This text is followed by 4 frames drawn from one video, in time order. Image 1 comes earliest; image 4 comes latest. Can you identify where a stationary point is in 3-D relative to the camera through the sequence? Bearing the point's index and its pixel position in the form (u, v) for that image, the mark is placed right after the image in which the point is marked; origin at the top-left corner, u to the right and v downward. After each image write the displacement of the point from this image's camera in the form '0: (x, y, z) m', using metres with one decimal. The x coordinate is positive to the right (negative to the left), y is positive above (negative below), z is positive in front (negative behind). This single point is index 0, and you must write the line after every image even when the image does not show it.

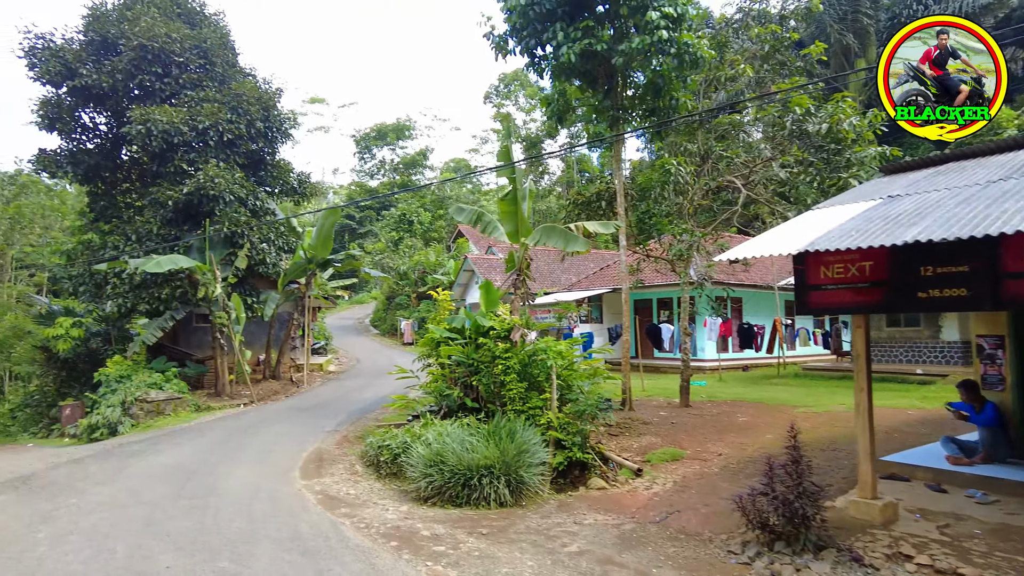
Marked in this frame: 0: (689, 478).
0: (+1.8, -1.9, +6.8) m
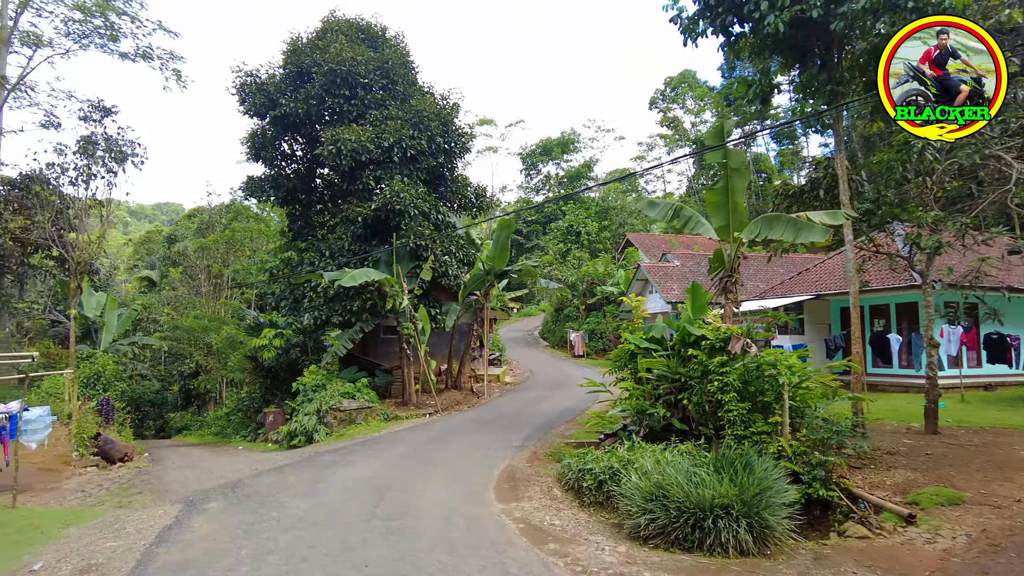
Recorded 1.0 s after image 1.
0: (+3.7, -1.9, +5.2) m
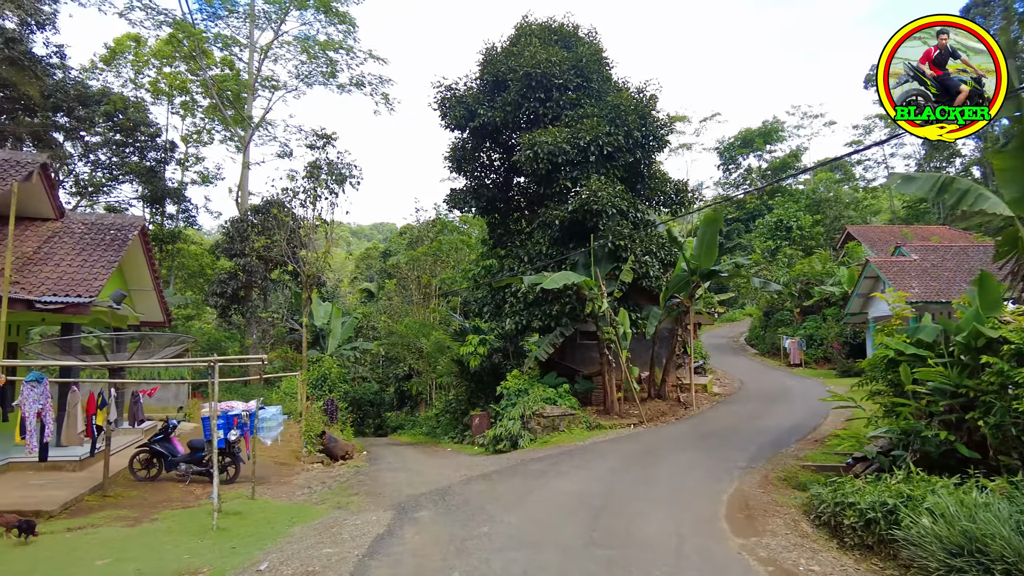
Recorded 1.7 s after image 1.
0: (+5.2, -1.8, +3.2) m
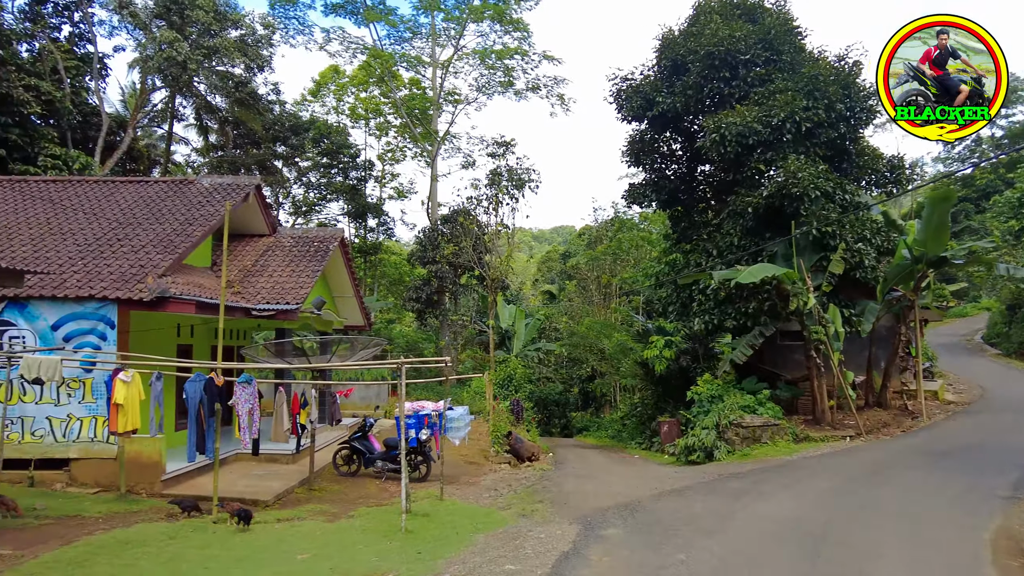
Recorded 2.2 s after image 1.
0: (+5.8, -1.6, +1.2) m
